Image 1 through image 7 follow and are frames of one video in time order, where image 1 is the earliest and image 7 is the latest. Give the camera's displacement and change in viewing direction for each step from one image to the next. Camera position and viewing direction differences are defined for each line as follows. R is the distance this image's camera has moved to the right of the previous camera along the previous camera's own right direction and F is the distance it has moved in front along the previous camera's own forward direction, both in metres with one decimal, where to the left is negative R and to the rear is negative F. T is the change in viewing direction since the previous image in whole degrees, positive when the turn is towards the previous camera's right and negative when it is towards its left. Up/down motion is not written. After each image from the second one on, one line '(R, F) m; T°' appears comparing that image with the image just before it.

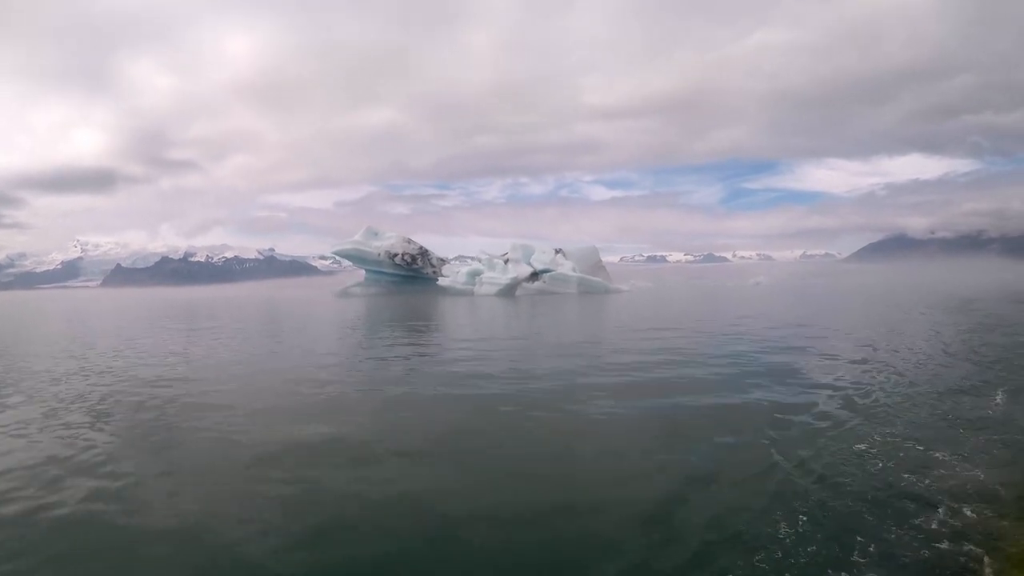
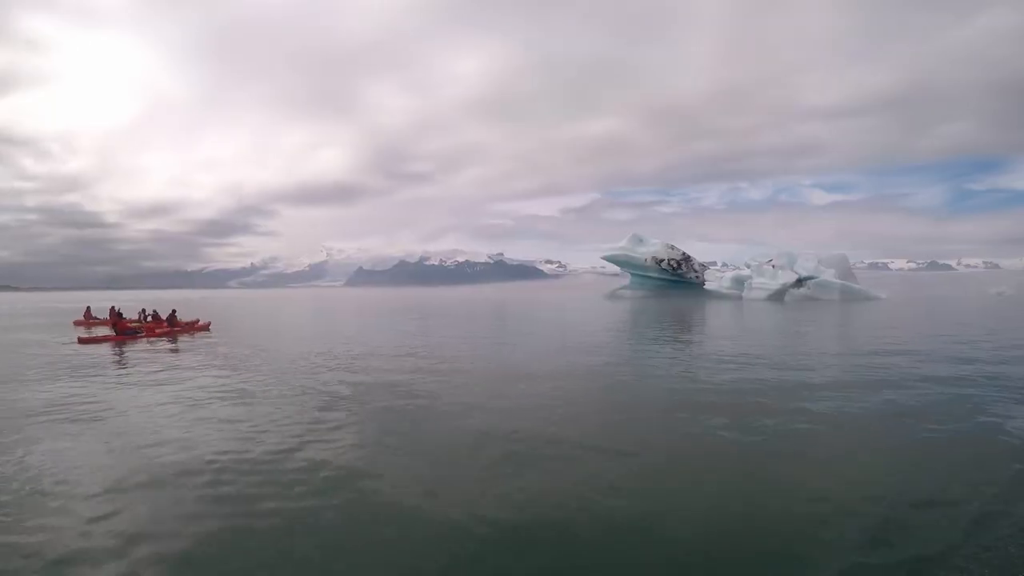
(-5.5, -1.6) m; -11°
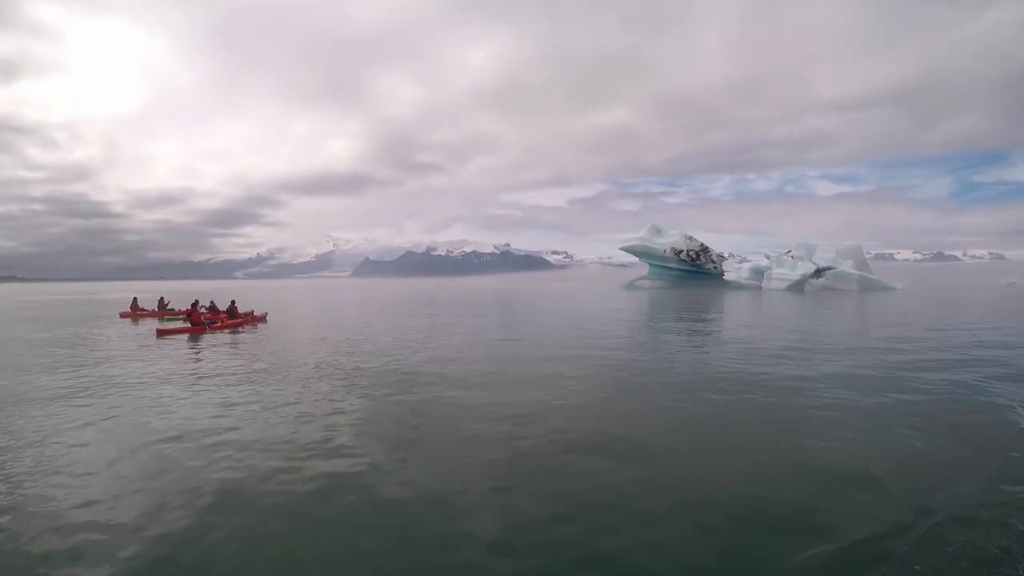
(-0.6, -0.6) m; 0°
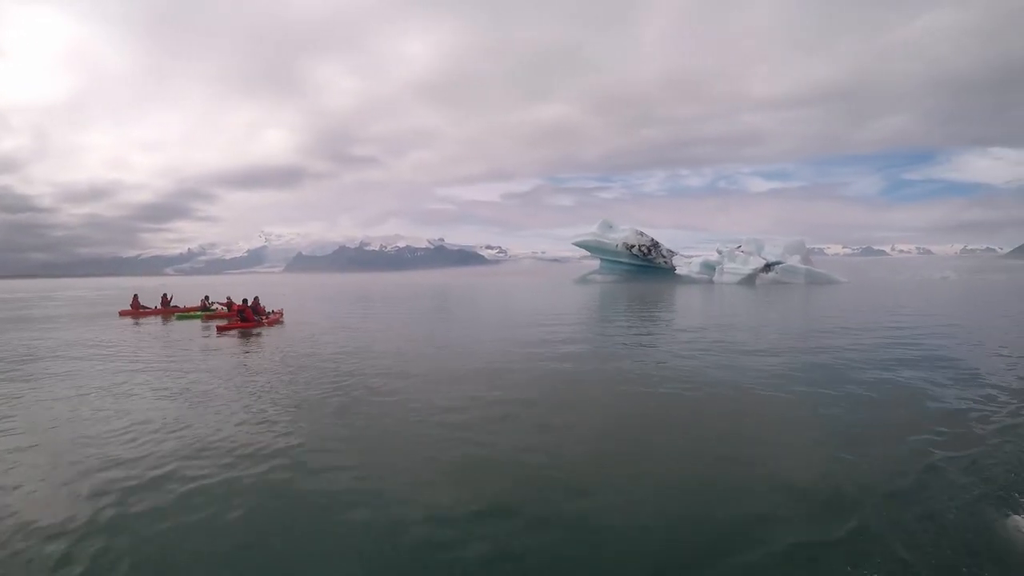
(-0.3, +0.4) m; +6°
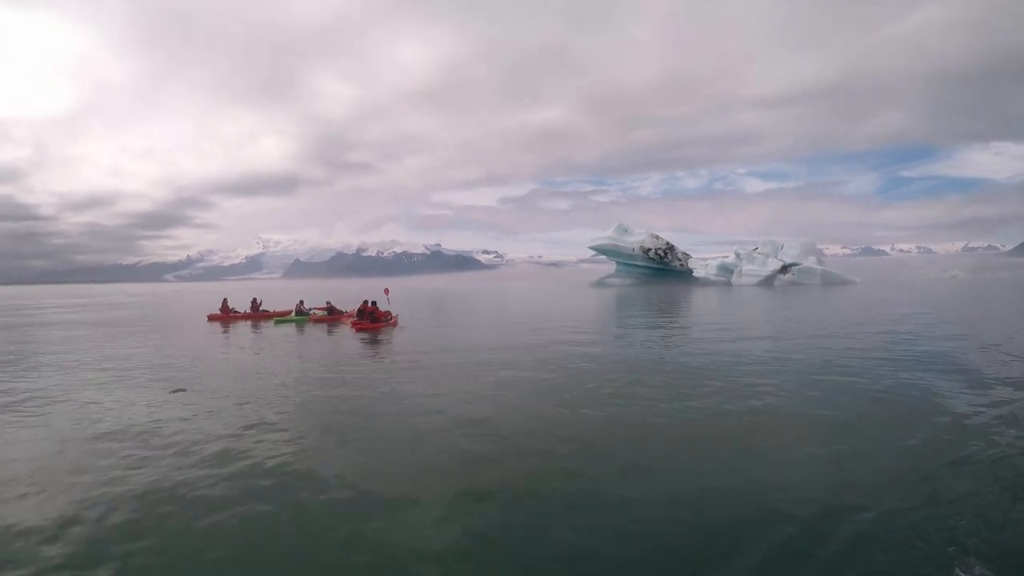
(-0.9, -0.7) m; 0°
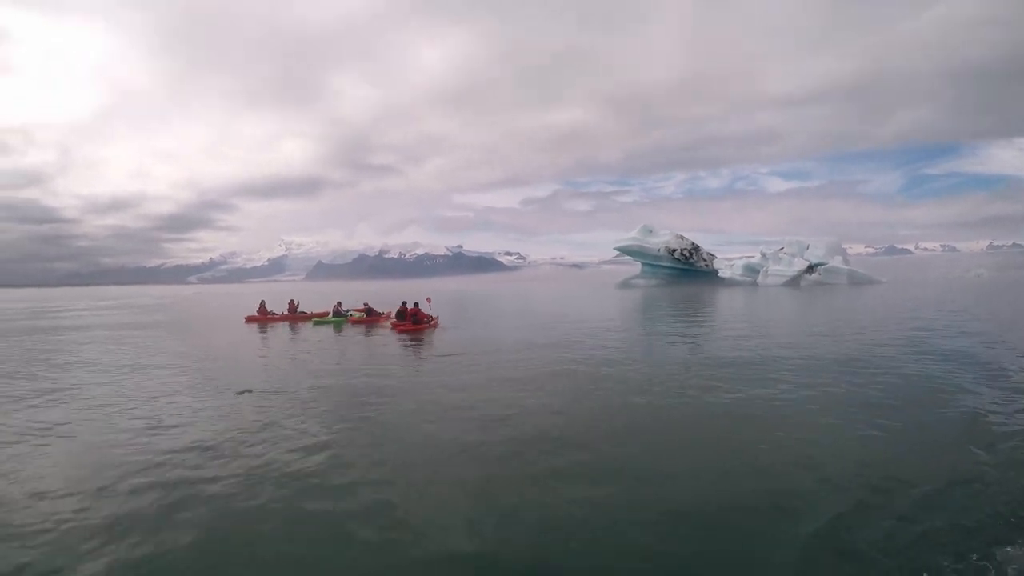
(-0.3, -0.5) m; -2°
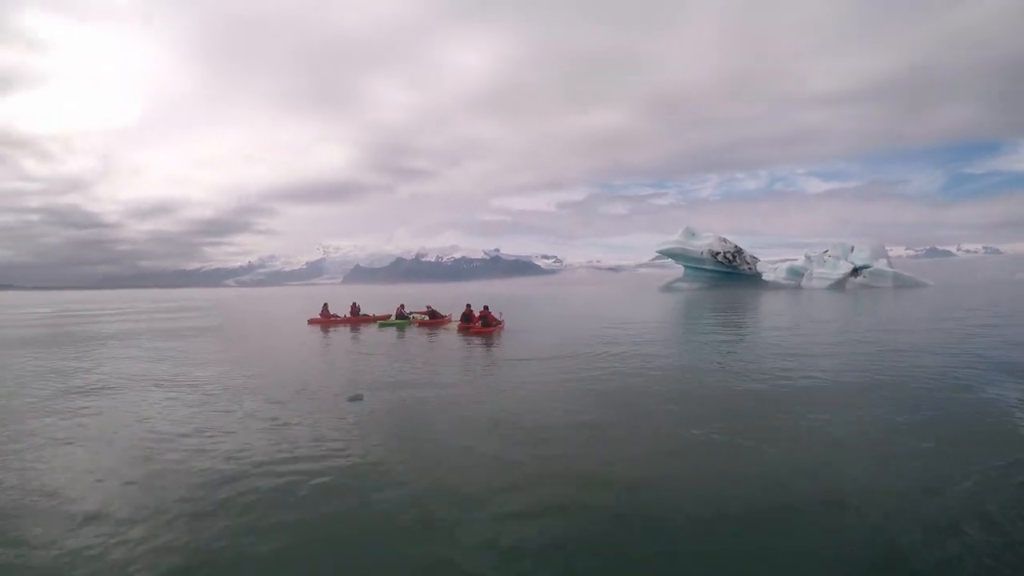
(-0.5, -0.9) m; -4°
